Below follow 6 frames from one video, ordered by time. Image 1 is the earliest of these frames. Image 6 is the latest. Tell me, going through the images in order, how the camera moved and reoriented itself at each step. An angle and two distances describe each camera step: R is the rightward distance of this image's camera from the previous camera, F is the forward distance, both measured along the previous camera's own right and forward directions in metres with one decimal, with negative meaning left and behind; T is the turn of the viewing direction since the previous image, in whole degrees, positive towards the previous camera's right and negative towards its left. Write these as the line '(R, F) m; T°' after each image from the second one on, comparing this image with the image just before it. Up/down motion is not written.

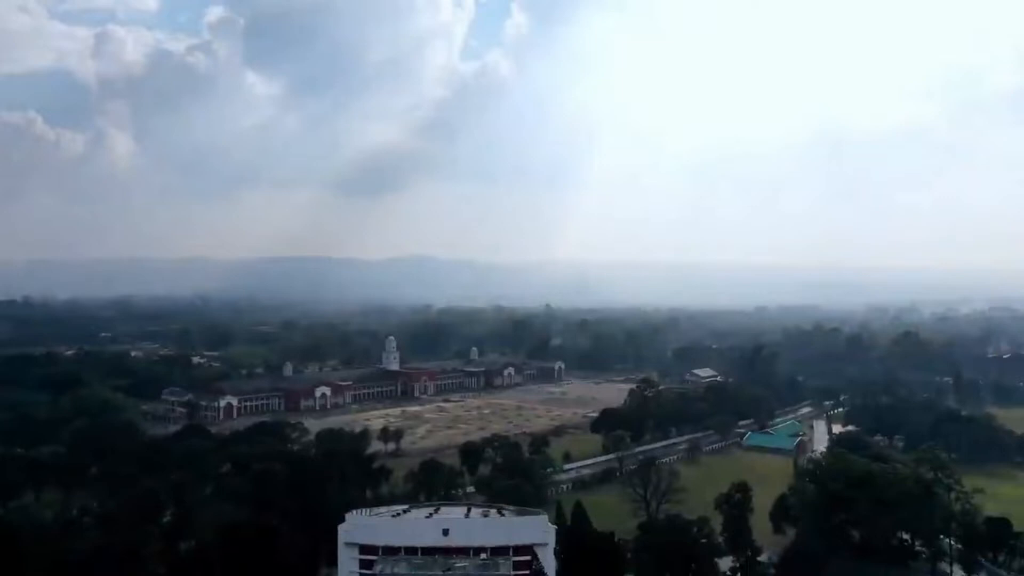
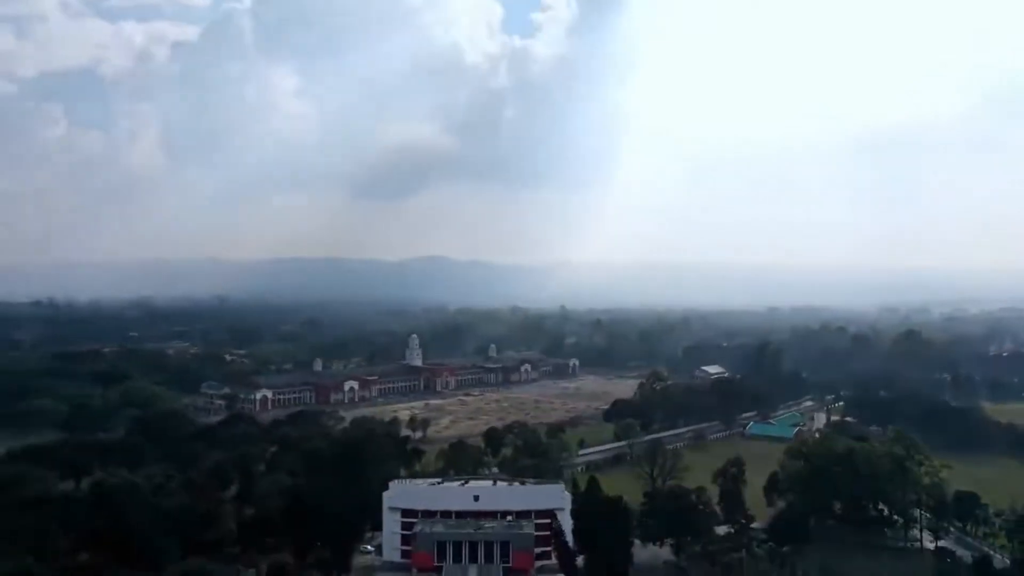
(-0.2, -2.3) m; -1°
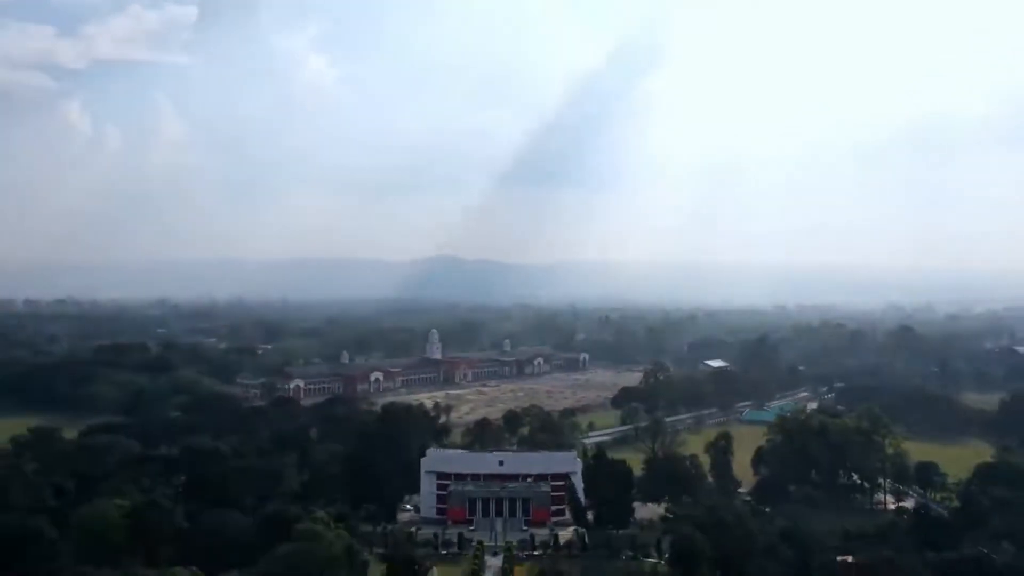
(-0.2, -3.0) m; -1°
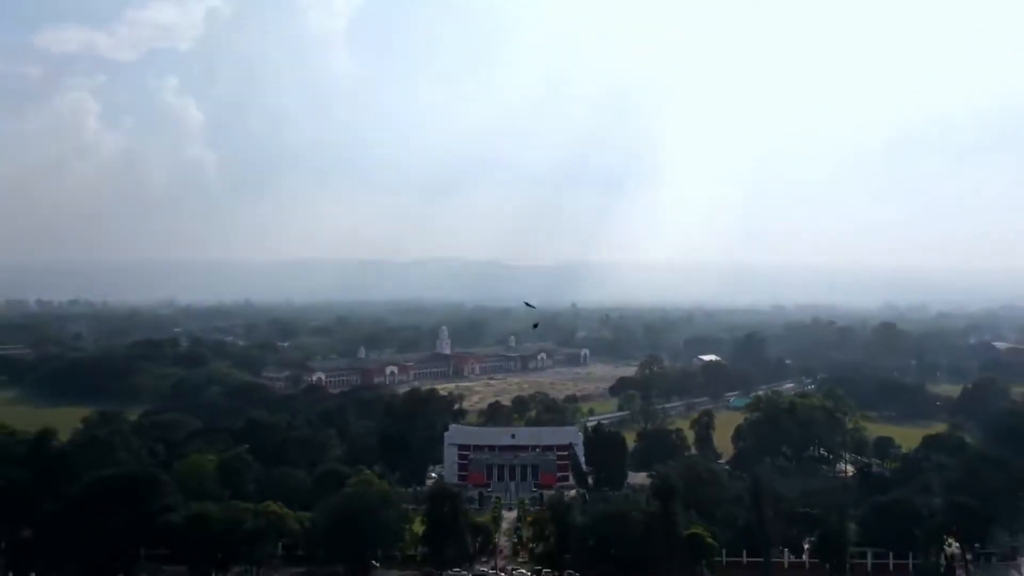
(-0.3, -3.4) m; 0°
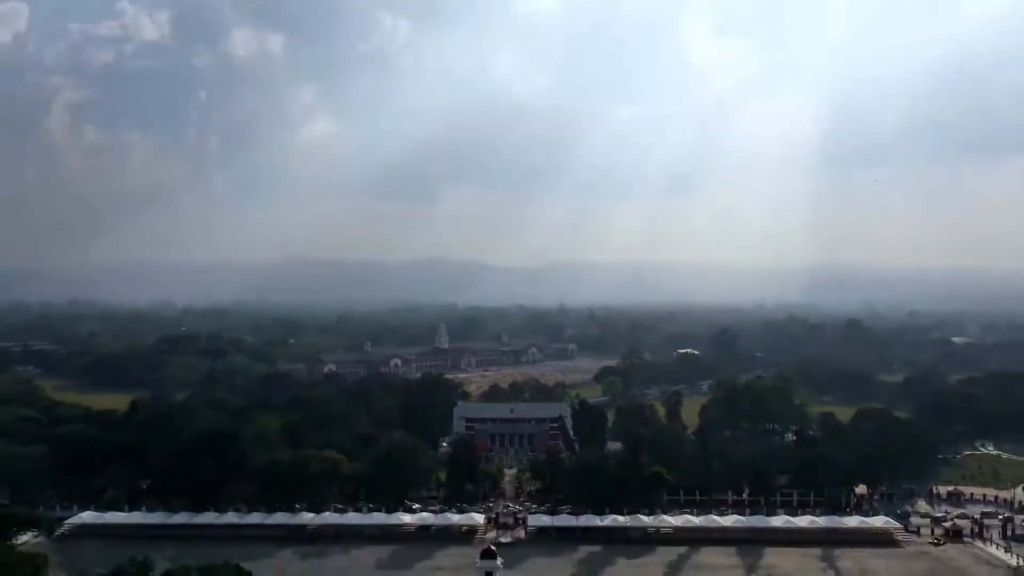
(-0.3, -4.5) m; +1°
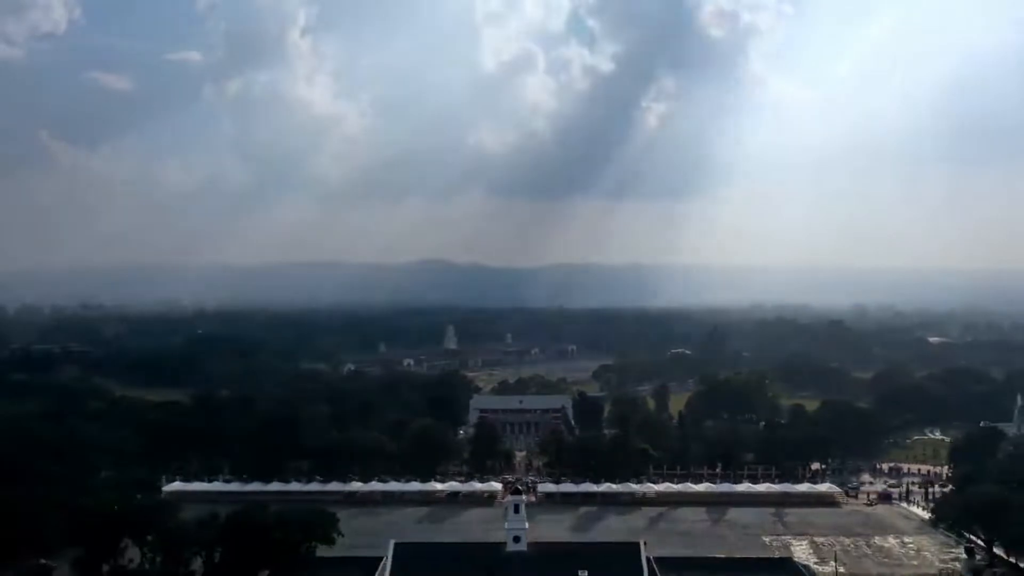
(-0.4, -4.2) m; 0°
